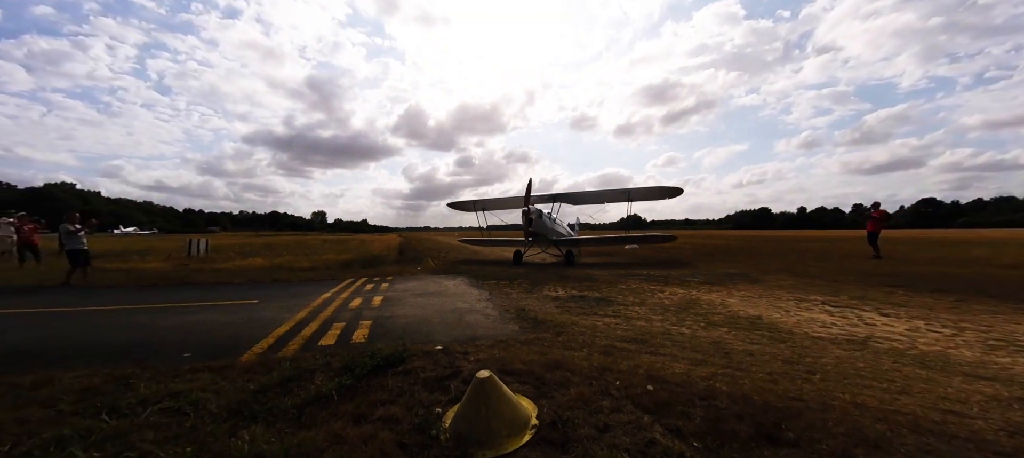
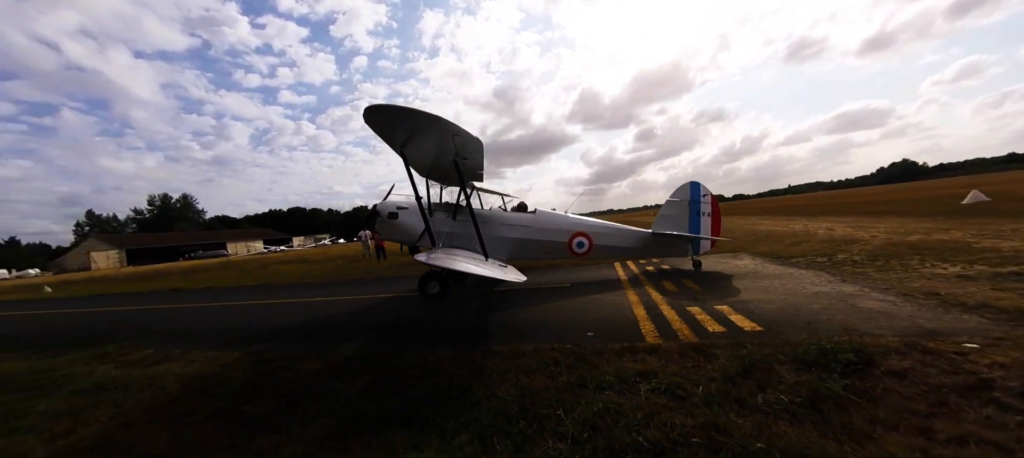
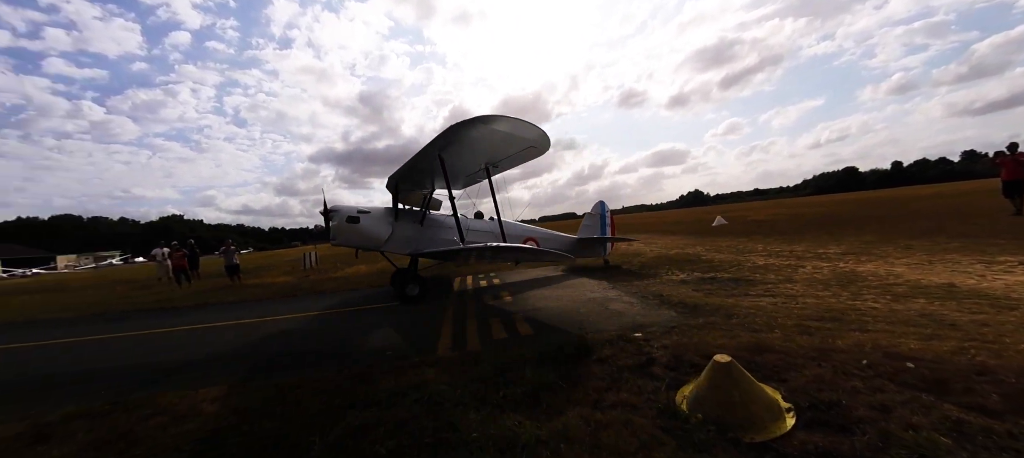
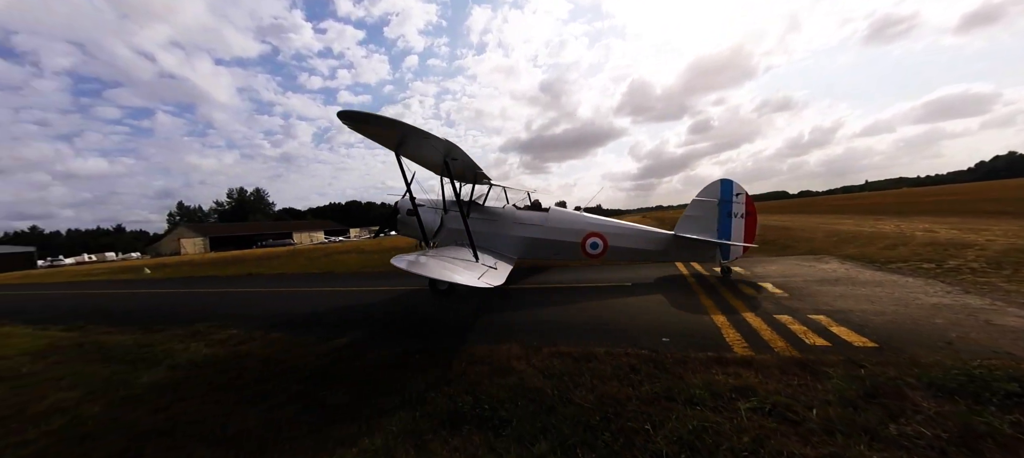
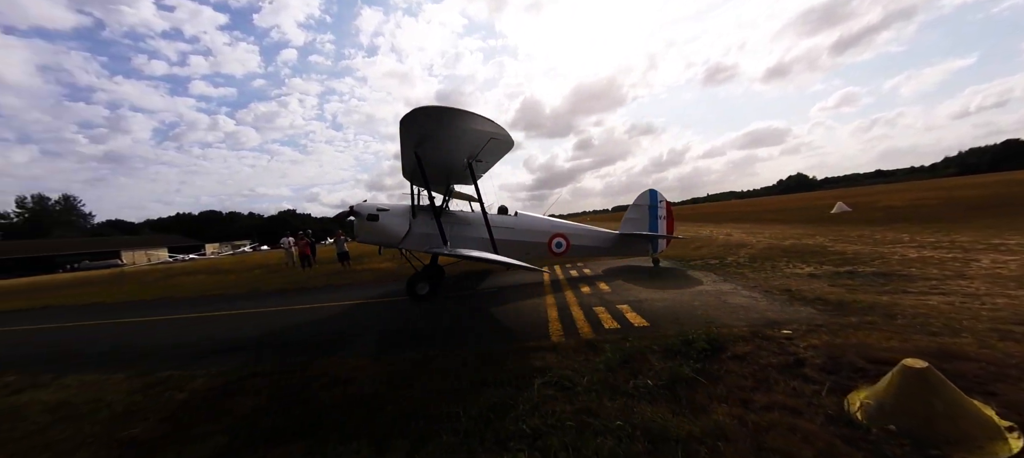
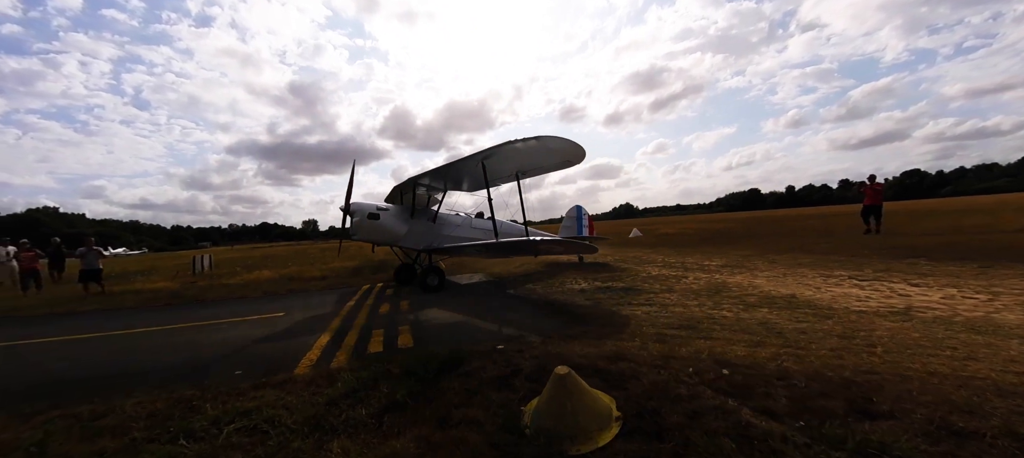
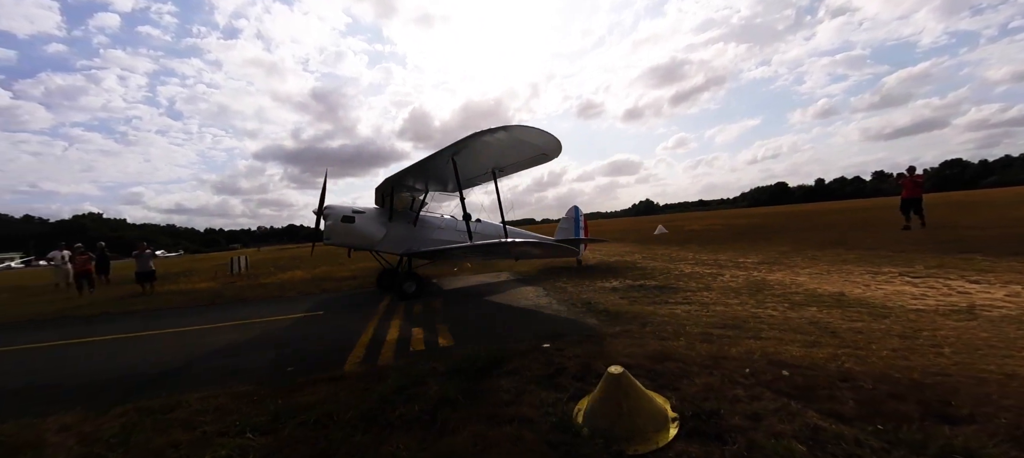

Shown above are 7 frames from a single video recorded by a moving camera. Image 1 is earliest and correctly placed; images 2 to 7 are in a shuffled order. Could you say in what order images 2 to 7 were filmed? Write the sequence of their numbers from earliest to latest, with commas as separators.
6, 7, 3, 5, 2, 4
